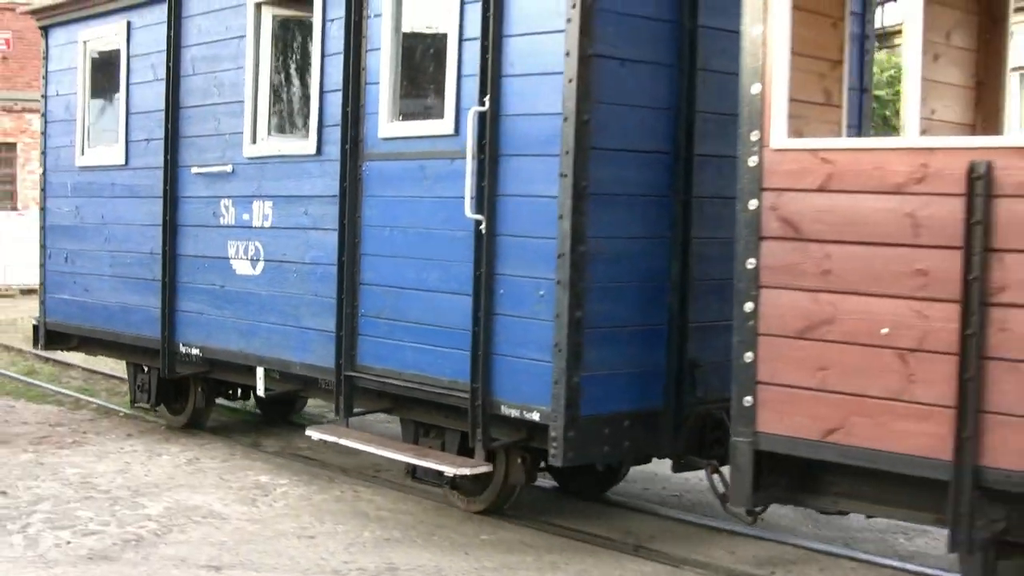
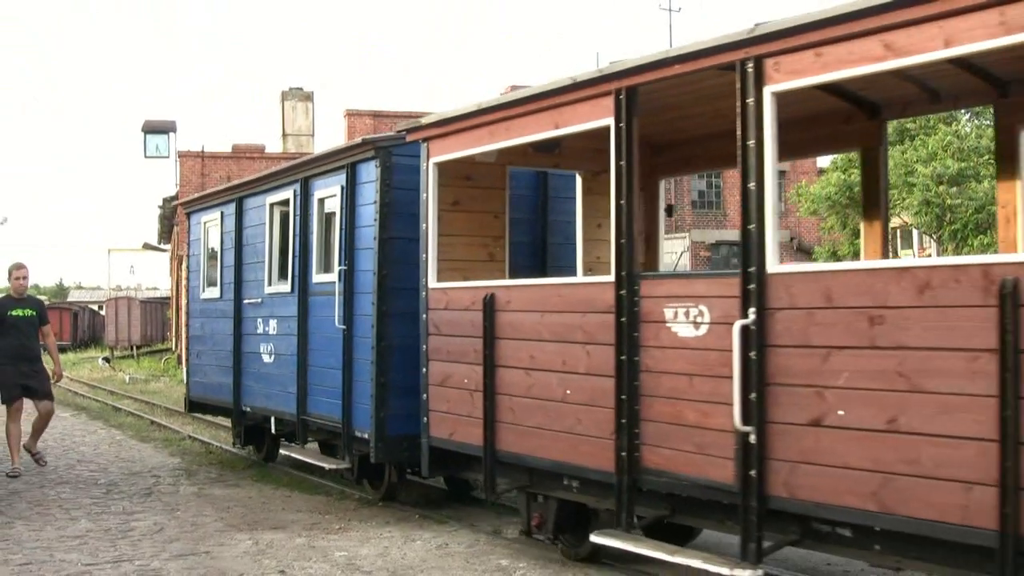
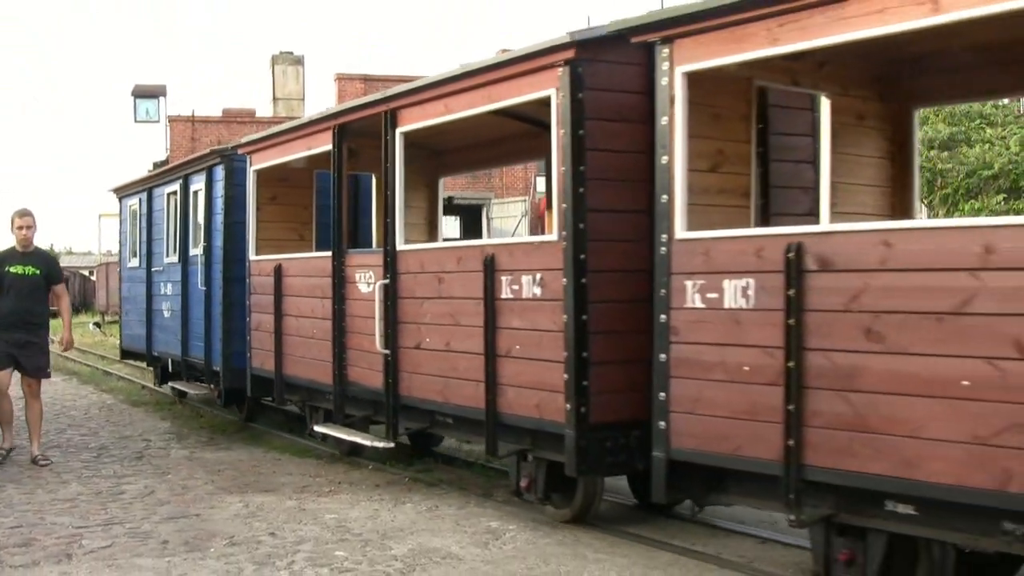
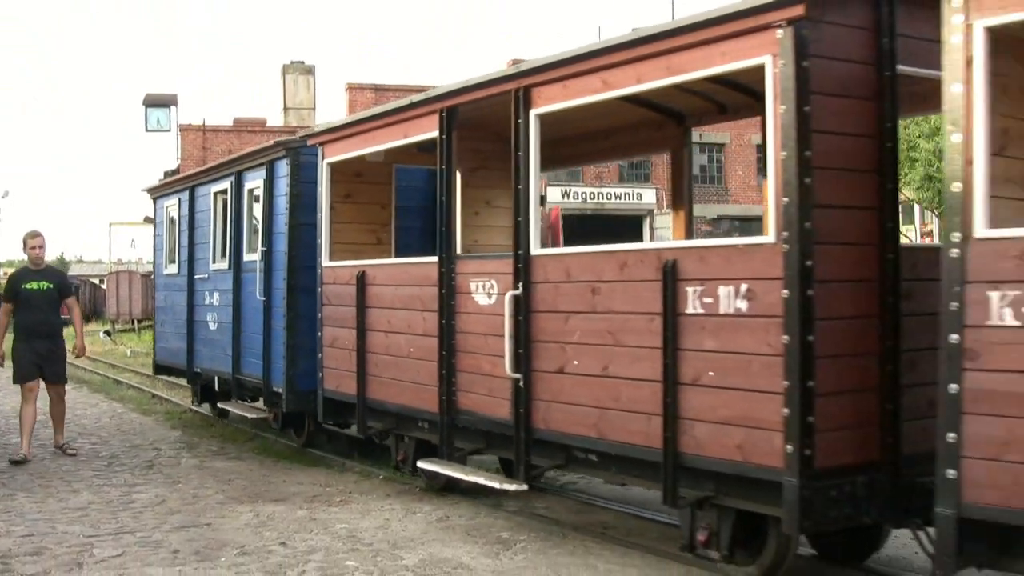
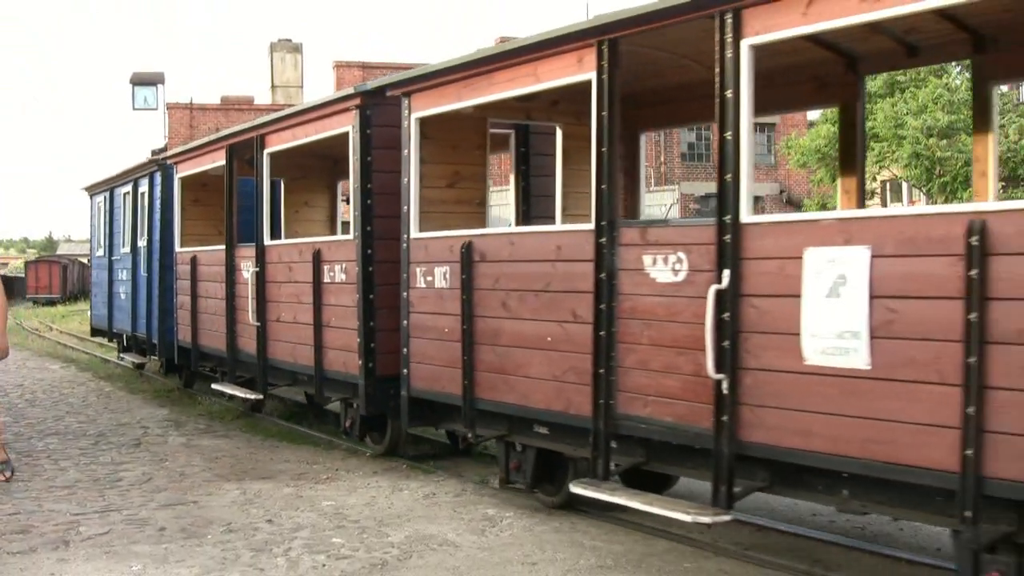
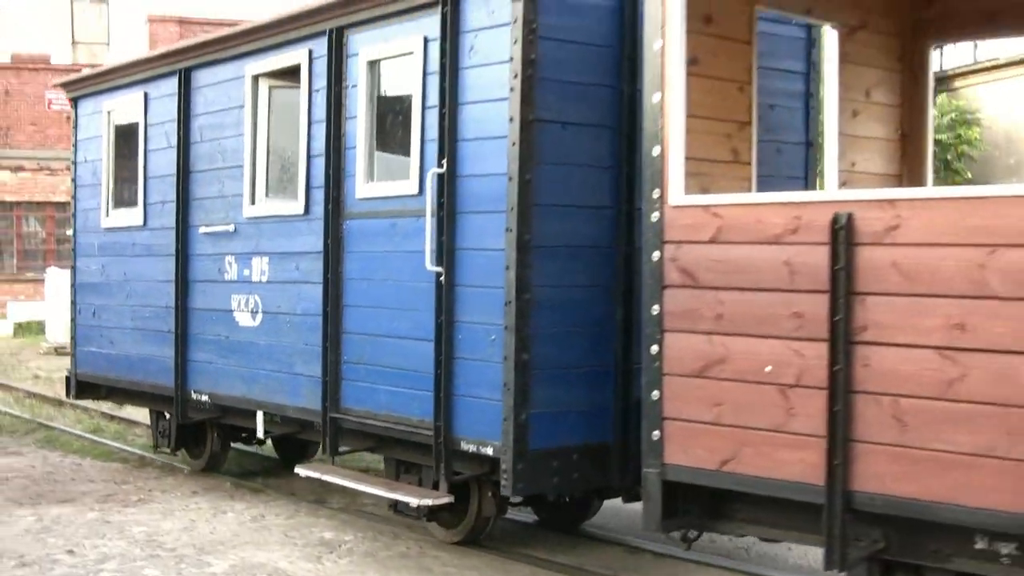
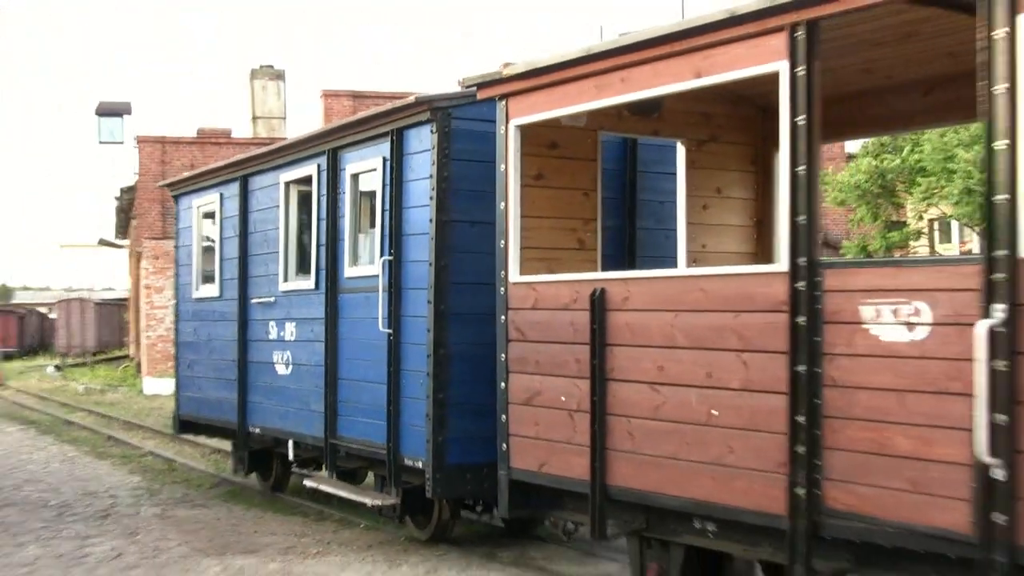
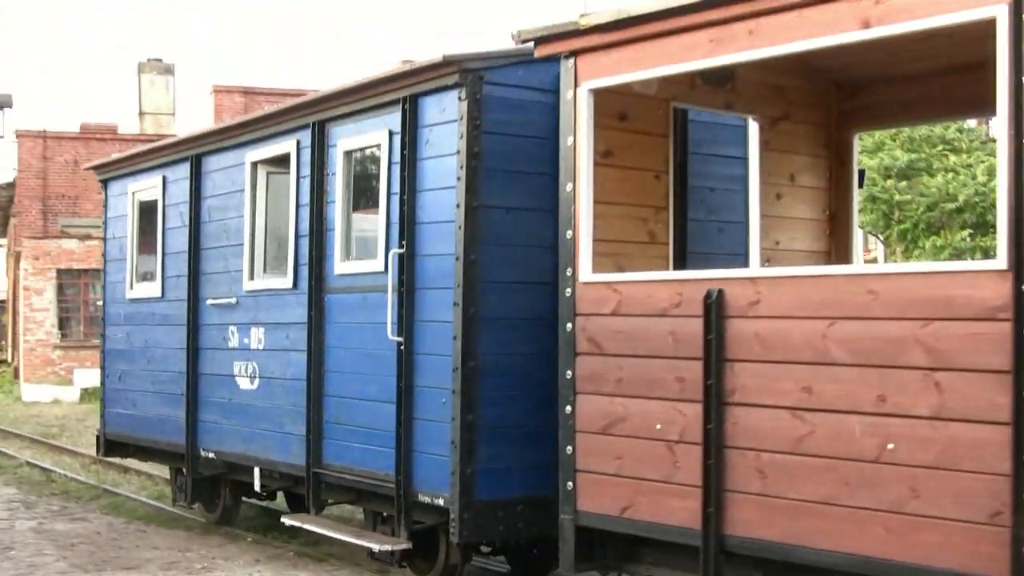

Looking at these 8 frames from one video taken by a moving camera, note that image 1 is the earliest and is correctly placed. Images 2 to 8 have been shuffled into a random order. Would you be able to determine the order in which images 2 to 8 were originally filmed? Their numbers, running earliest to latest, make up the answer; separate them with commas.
6, 8, 7, 2, 4, 3, 5
